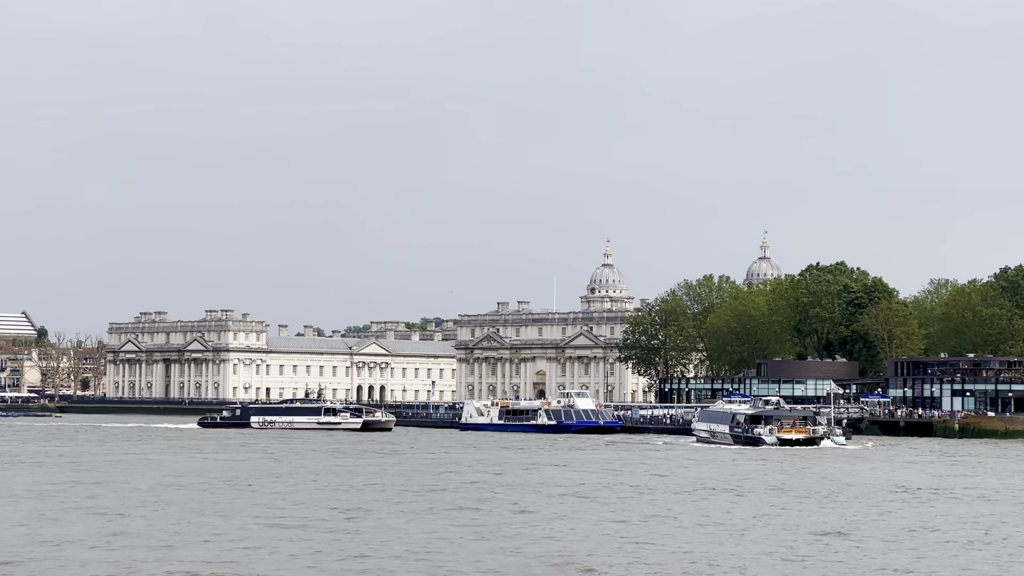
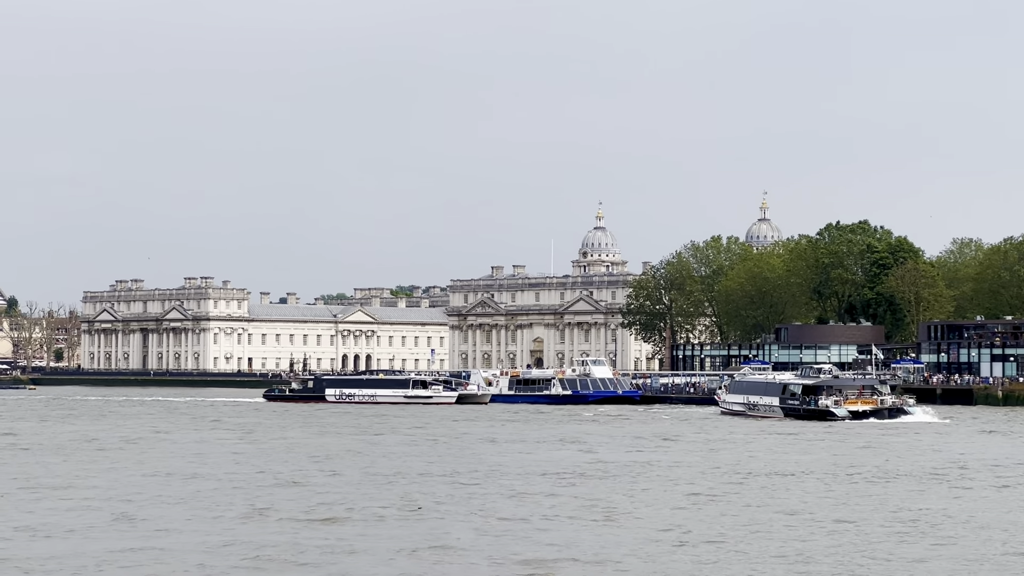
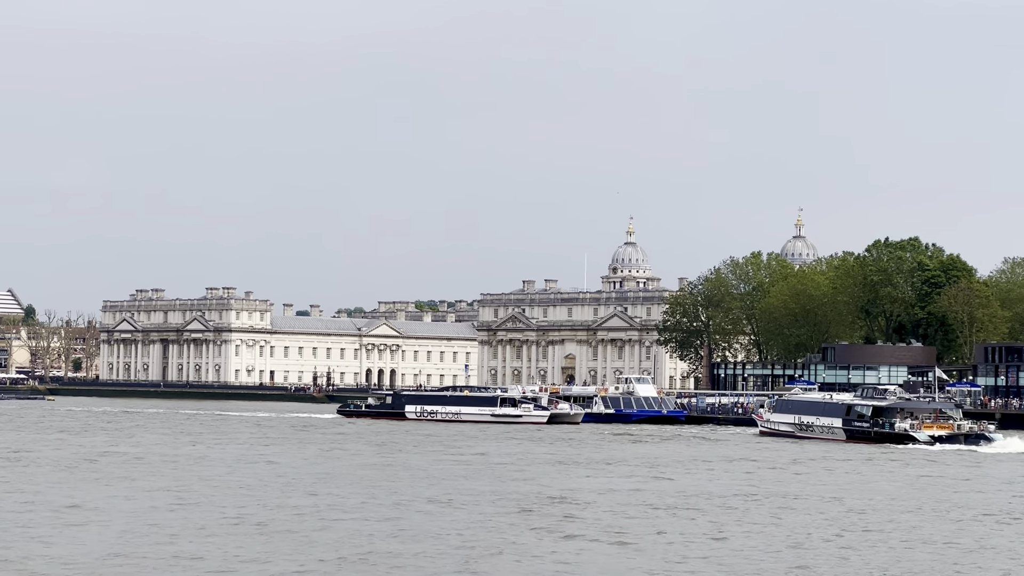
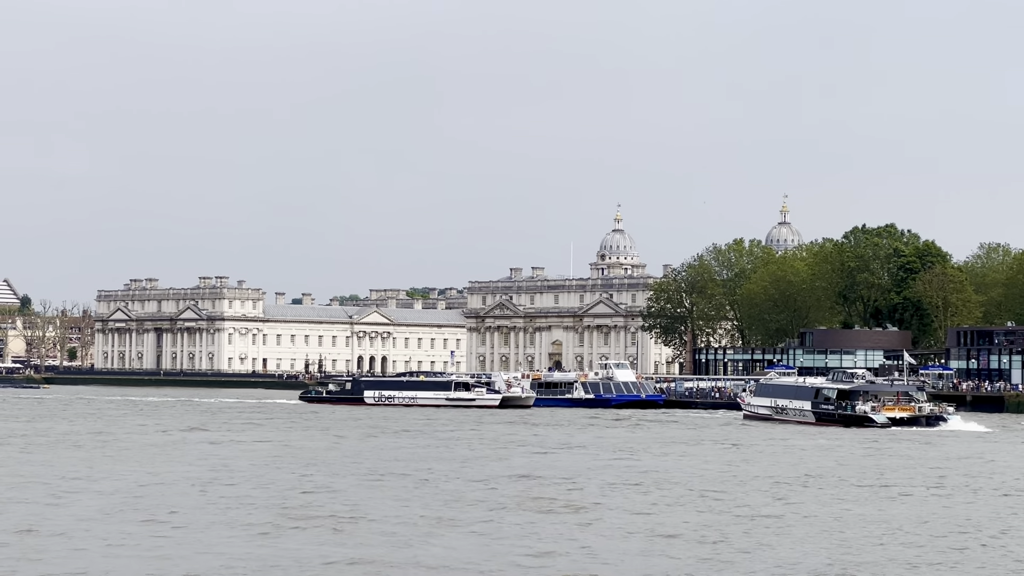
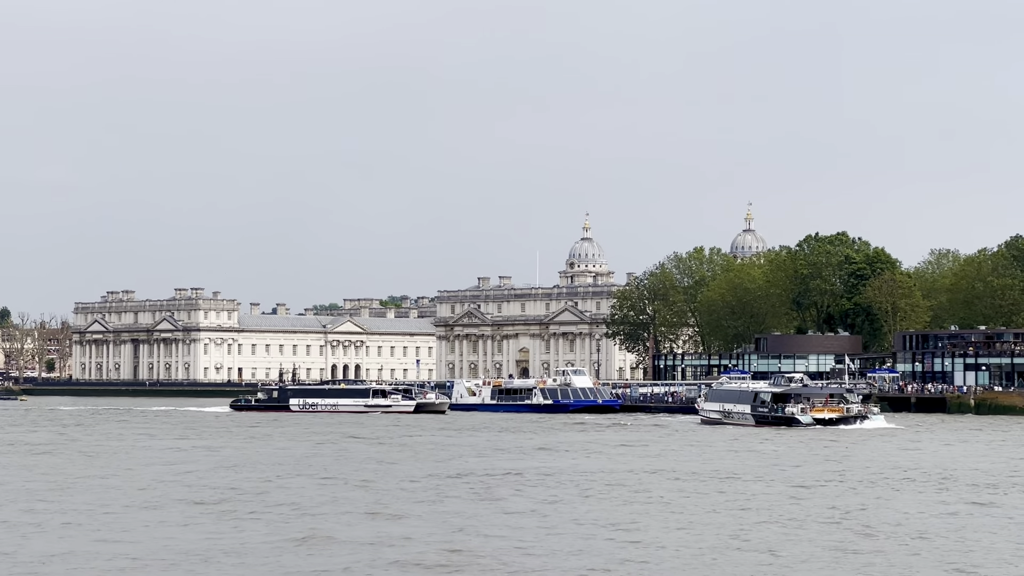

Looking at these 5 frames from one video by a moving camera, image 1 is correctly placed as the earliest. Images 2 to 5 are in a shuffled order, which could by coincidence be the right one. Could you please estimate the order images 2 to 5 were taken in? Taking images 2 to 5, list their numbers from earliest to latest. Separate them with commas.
5, 2, 4, 3
